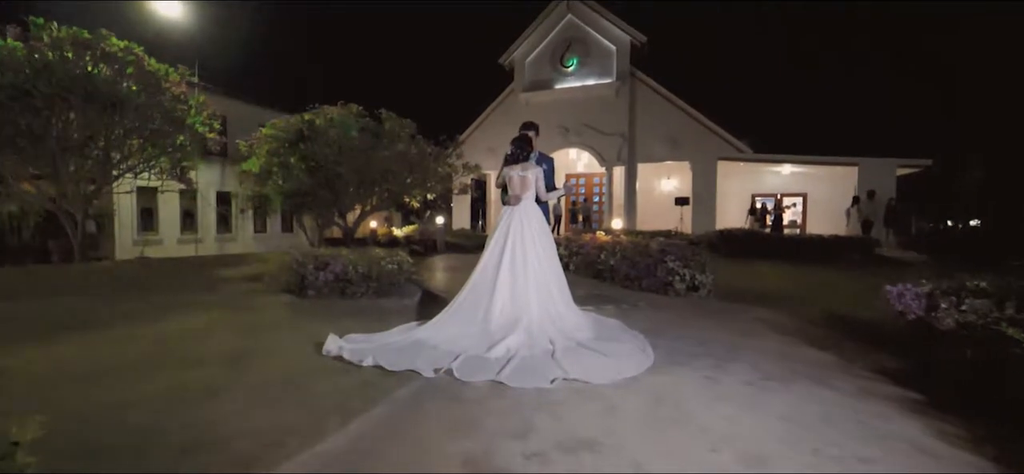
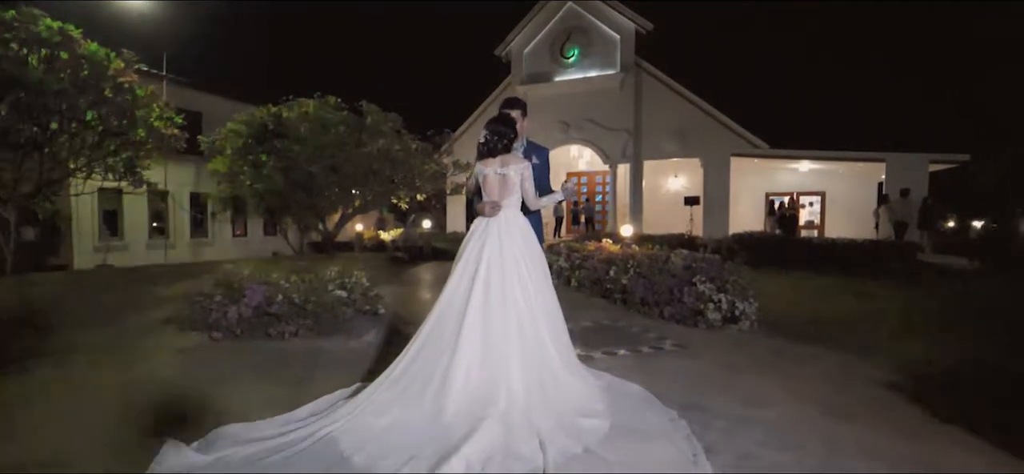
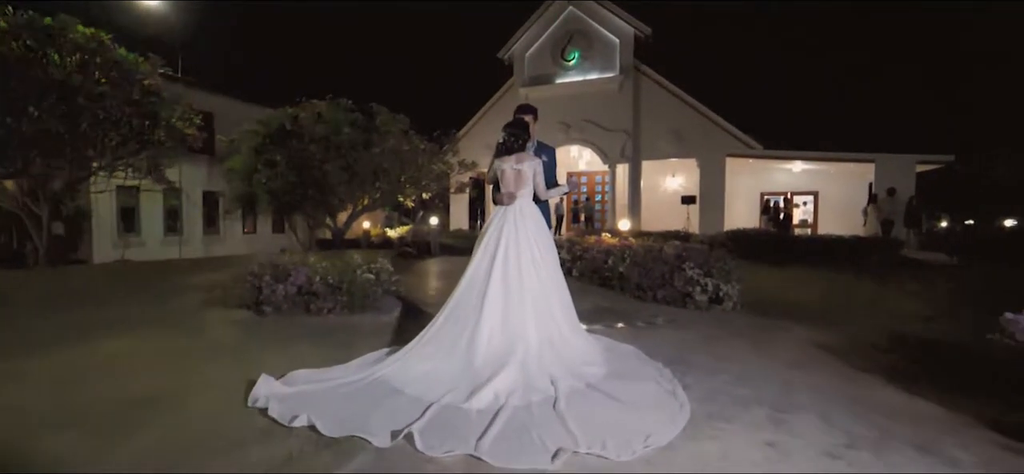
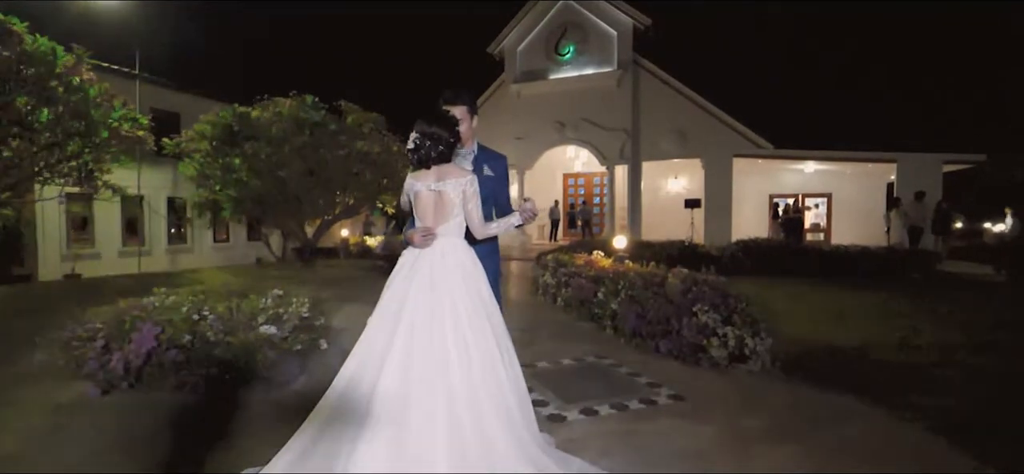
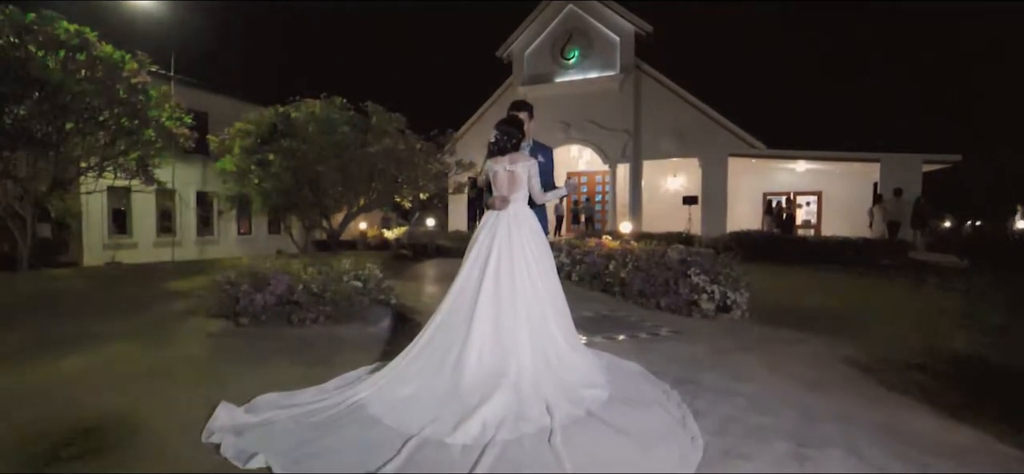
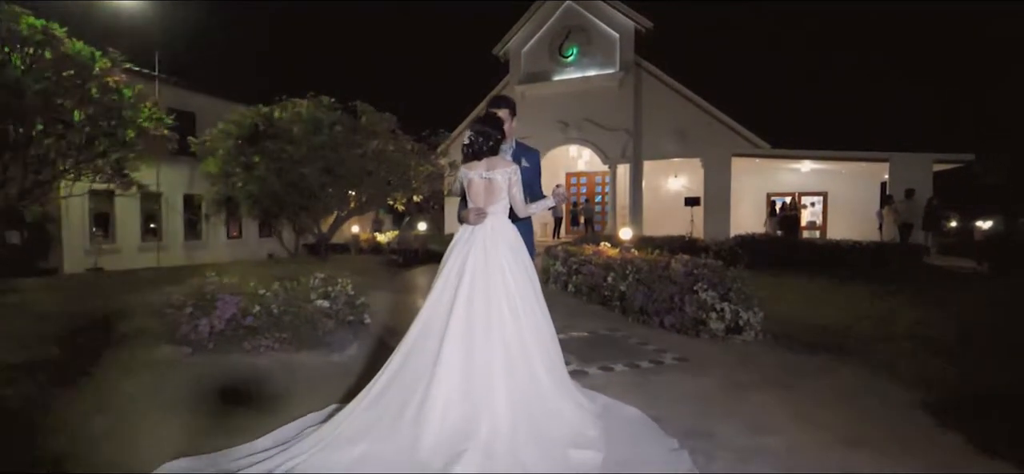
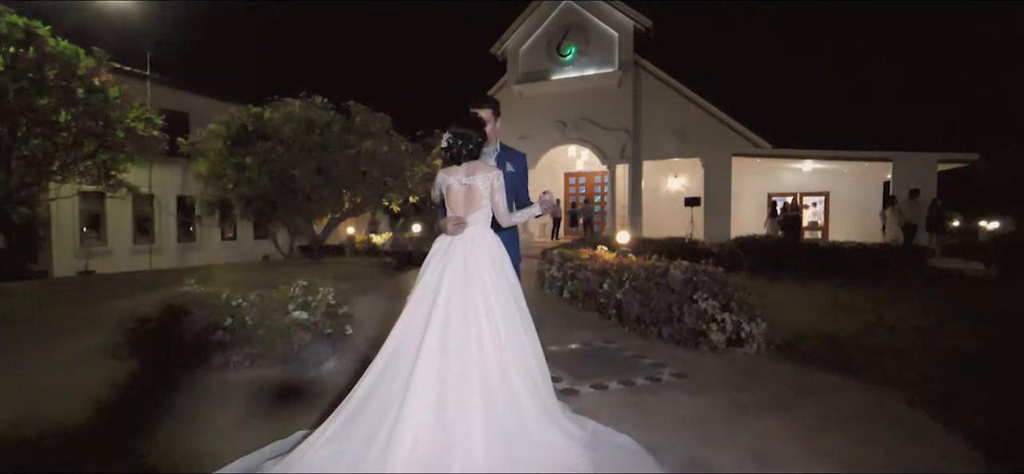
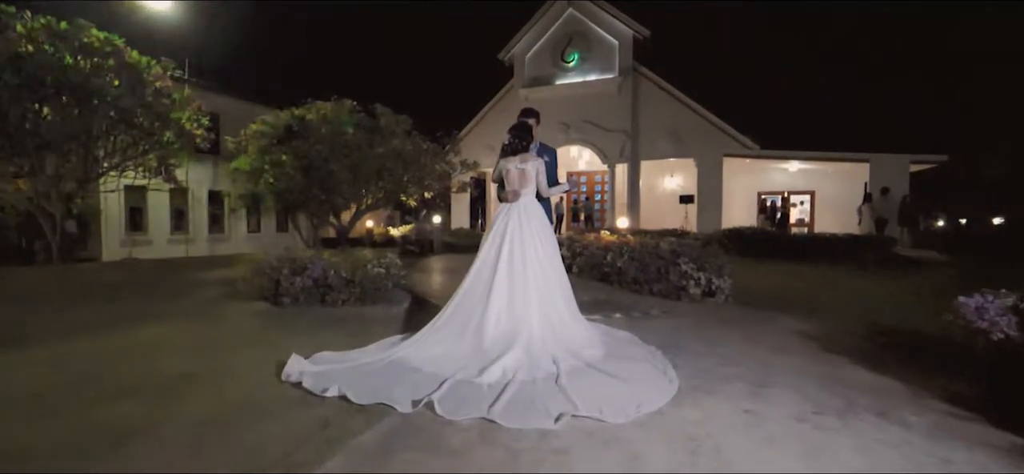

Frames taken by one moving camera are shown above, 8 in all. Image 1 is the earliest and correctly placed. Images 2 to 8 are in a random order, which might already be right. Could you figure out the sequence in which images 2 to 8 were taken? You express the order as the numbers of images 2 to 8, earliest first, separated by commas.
8, 3, 5, 2, 6, 7, 4
